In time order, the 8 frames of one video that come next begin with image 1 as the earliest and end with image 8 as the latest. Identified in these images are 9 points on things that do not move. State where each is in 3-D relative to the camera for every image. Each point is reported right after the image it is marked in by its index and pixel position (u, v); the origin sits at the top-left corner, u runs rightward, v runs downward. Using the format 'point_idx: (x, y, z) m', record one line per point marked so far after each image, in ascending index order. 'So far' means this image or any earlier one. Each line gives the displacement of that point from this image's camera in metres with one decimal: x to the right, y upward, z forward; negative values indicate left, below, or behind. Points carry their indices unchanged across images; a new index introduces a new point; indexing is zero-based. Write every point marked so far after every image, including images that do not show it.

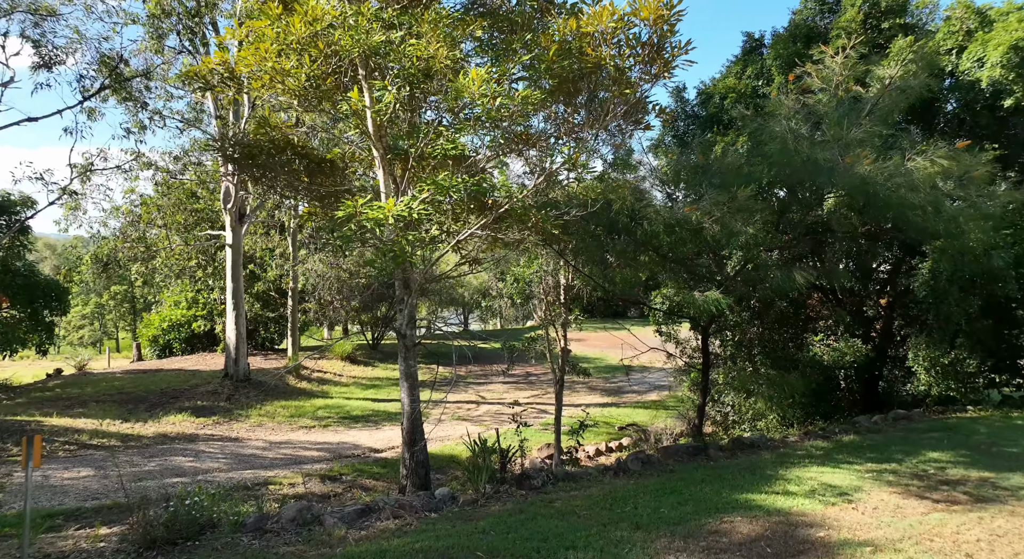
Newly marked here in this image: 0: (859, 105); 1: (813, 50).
0: (+3.8, +1.9, +7.0) m
1: (+3.7, +2.9, +7.8) m
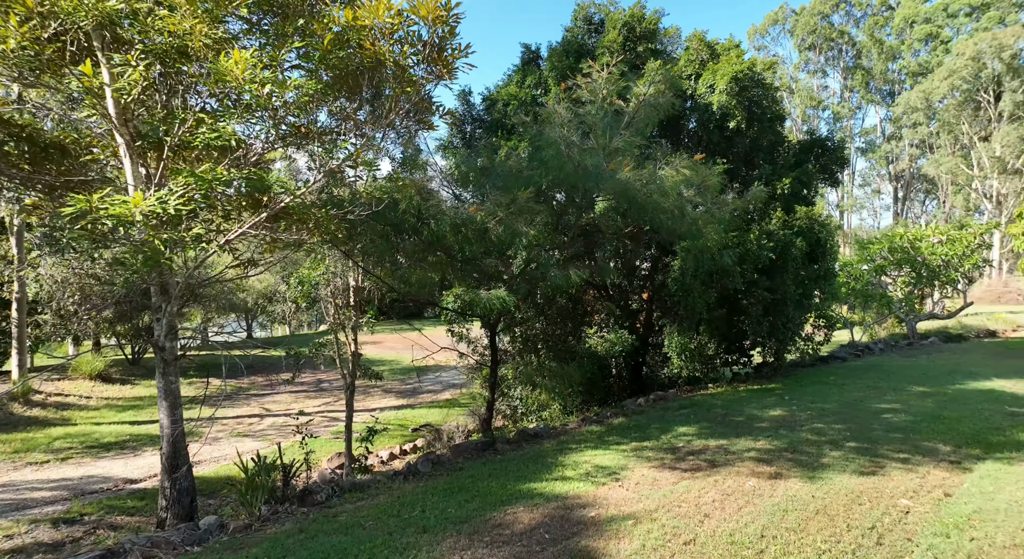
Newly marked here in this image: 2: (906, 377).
0: (+1.3, +2.0, +7.7) m
1: (+0.9, +2.9, +8.5) m
2: (+5.8, -1.5, +9.3) m
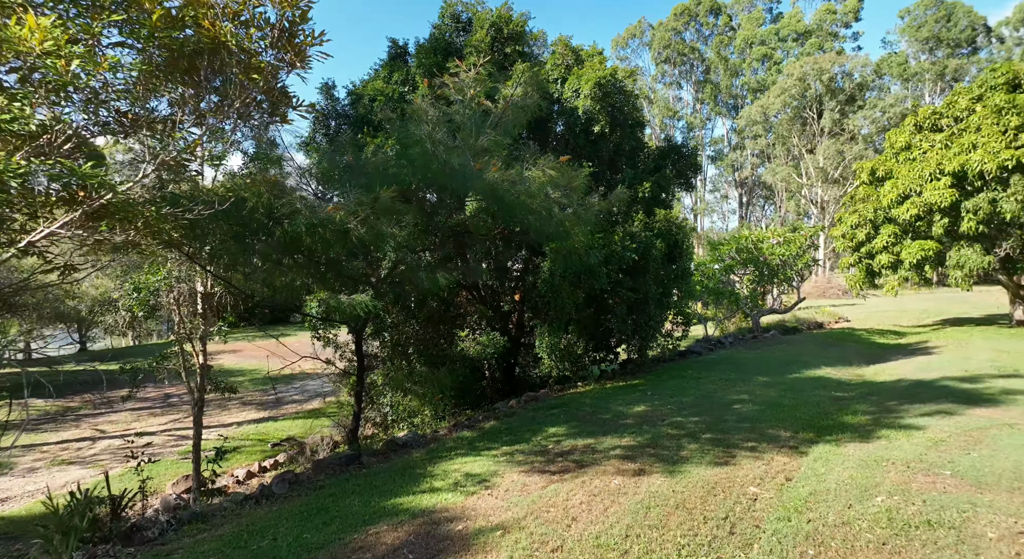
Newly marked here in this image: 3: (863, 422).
0: (-0.3, +2.0, +7.7) m
1: (-0.8, +2.9, +8.3) m
2: (+3.9, -1.4, +10.1) m
3: (+3.6, -1.5, +6.5) m
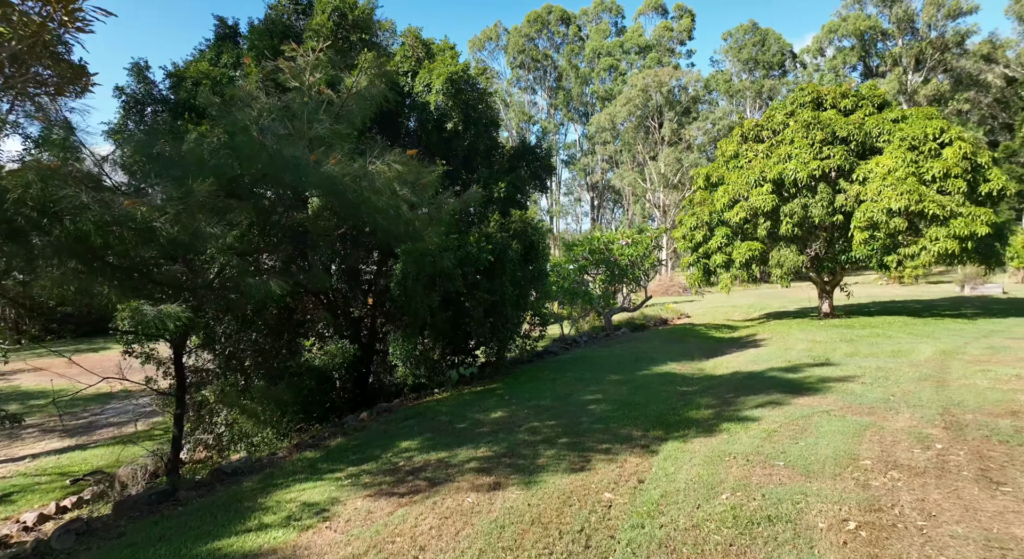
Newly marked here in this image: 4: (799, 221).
0: (-2.0, +1.9, +7.1) m
1: (-2.7, +2.8, +7.6) m
2: (+1.5, -1.4, +10.4) m
3: (+2.1, -1.5, +6.7) m
4: (+7.3, +1.5, +16.1) m
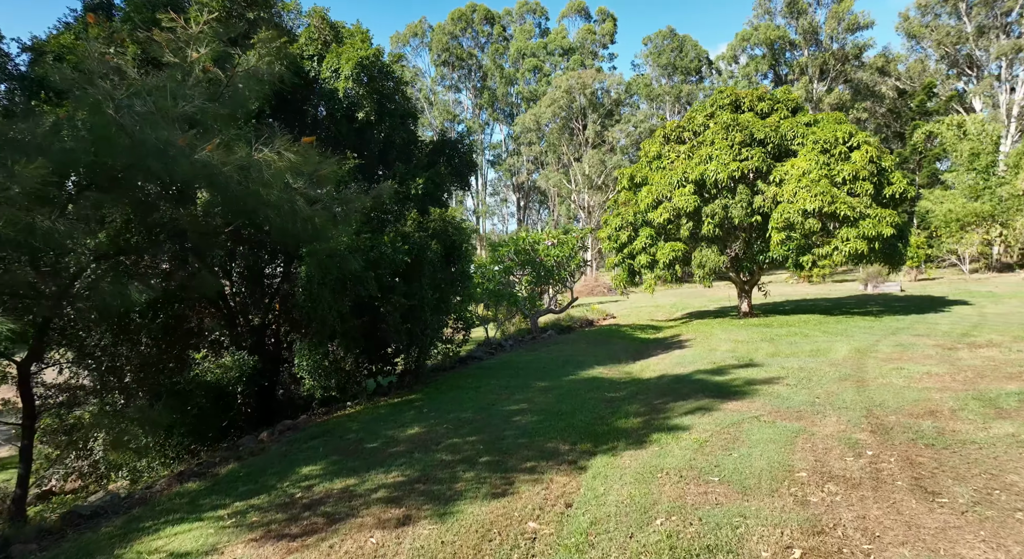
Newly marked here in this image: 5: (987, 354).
0: (-2.9, +1.9, +6.3) m
1: (-3.6, +2.8, +6.7) m
2: (+0.3, -1.5, +10.0) m
3: (+1.3, -1.5, +6.4) m
4: (+5.4, +1.5, +16.3) m
5: (+7.5, -1.2, +9.9) m
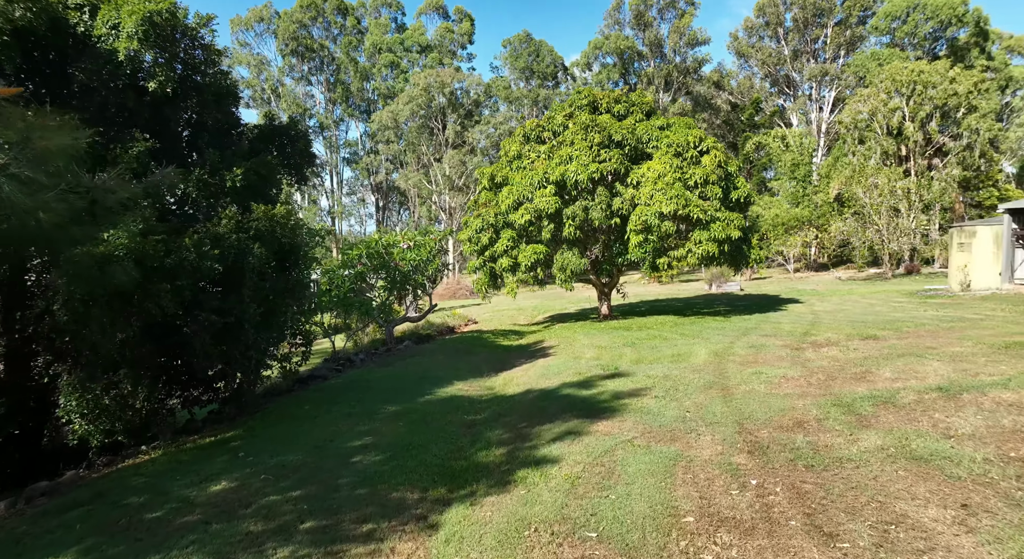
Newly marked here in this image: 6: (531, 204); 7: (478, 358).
0: (-4.2, +1.7, +4.5) m
1: (-5.0, +2.6, +4.8) m
2: (-1.8, -1.6, +8.8) m
3: (-0.1, -1.6, +5.5) m
4: (+1.7, +1.4, +16.0) m
5: (+5.2, -1.2, +10.3) m
6: (+0.5, +2.0, +16.3) m
7: (-0.7, -1.5, +12.4) m
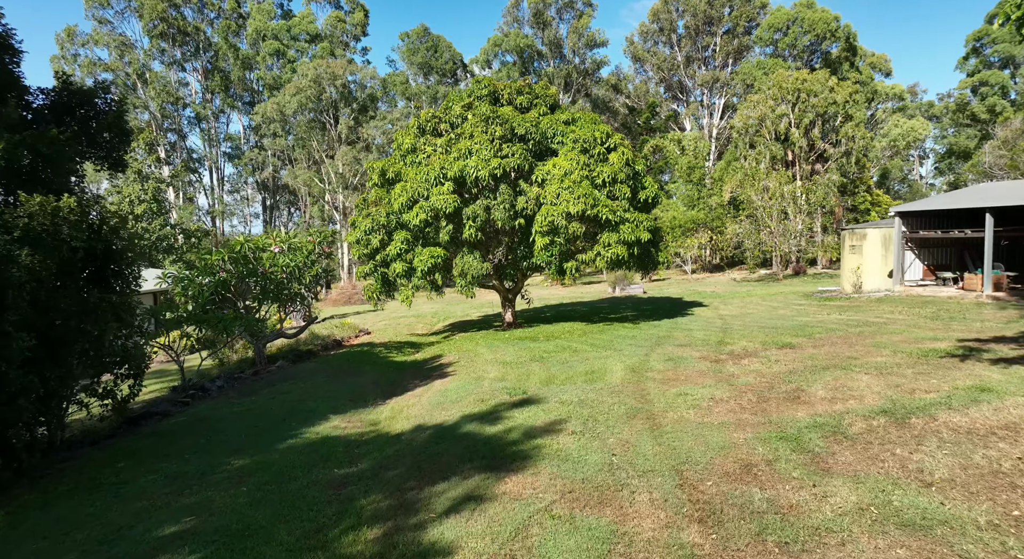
0: (-4.8, +1.6, +2.3) m
1: (-5.7, +2.4, +2.5) m
2: (-3.1, -1.7, +6.9) m
3: (-0.9, -1.7, +3.9) m
4: (-0.7, +1.3, +14.6) m
5: (+3.6, -1.3, +9.5) m
6: (-2.0, +1.8, +14.7) m
7: (-2.5, -1.7, +10.6) m
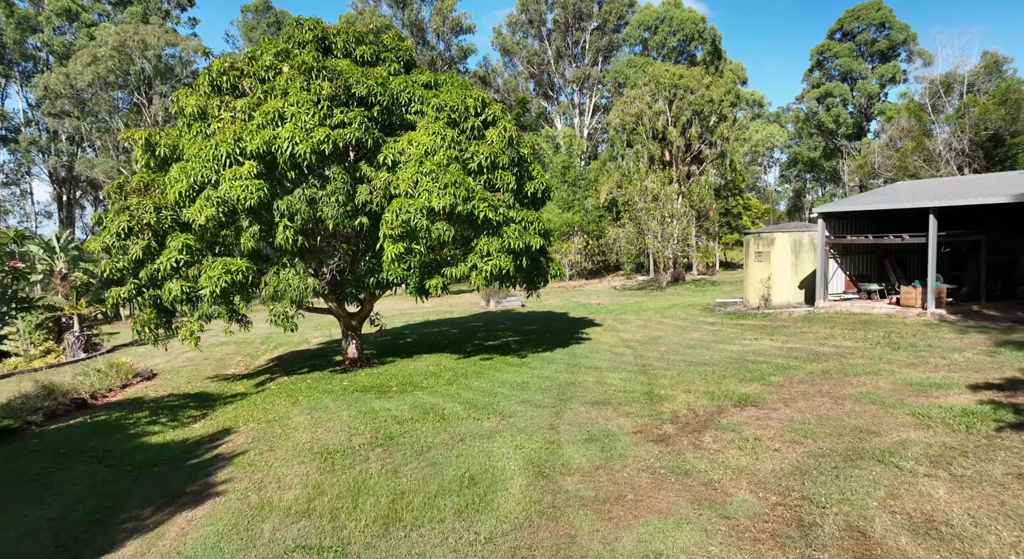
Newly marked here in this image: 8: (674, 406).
0: (-4.8, +1.2, -2.9) m
1: (-5.7, +2.0, -3.0) m
2: (-4.0, -2.1, +1.9) m
3: (-1.3, -2.1, -0.5) m
4: (-3.3, +0.9, +10.0) m
5: (+2.0, -1.6, +5.8) m
6: (-4.6, +1.4, +9.8) m
7: (-4.2, -2.1, +5.7) m
8: (+2.0, -1.5, +7.8) m
